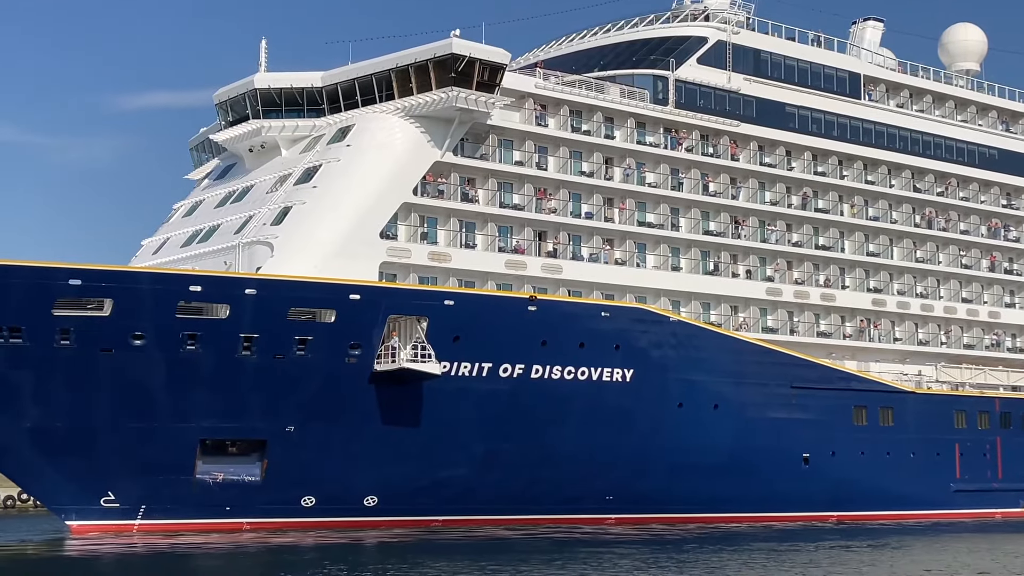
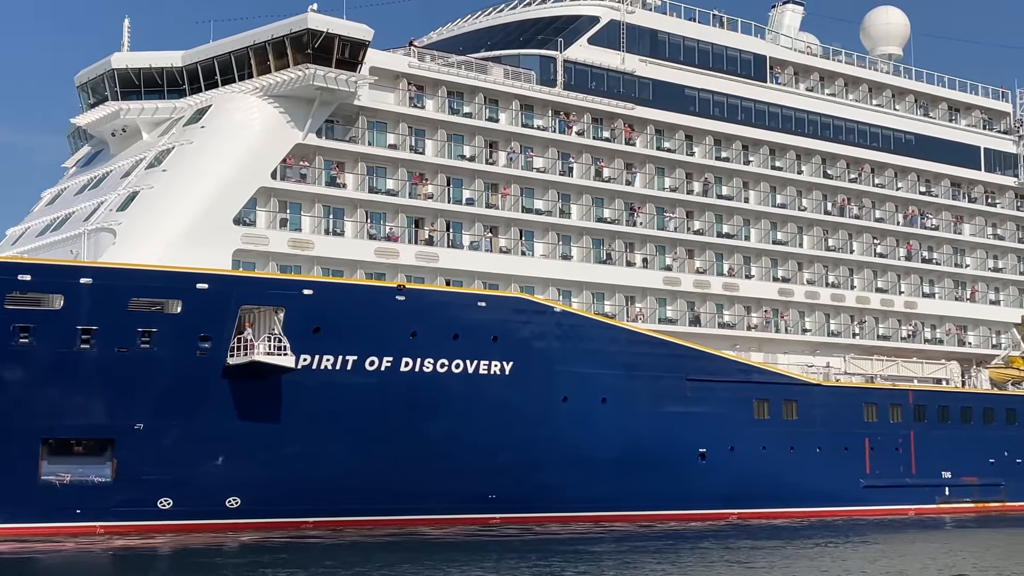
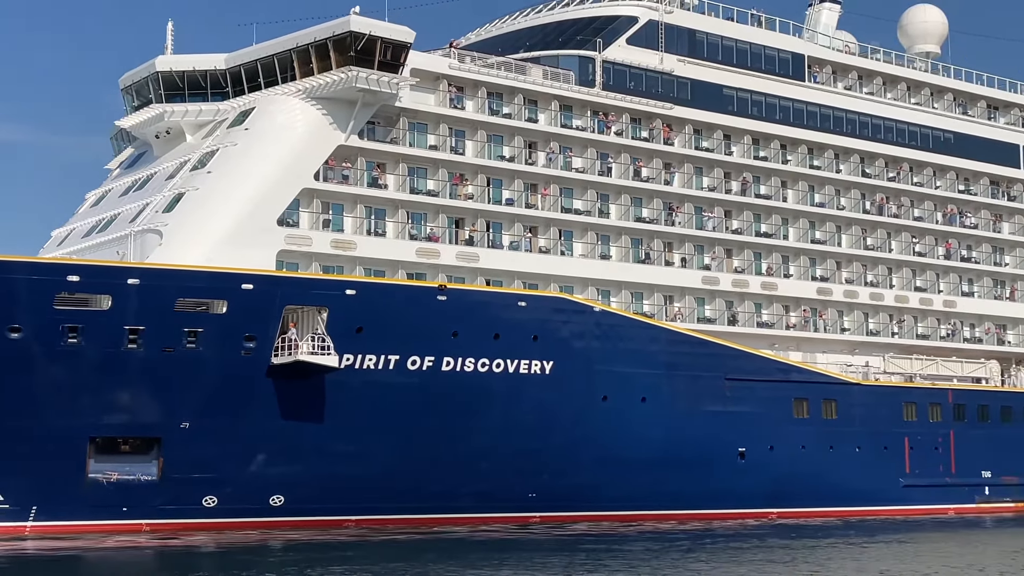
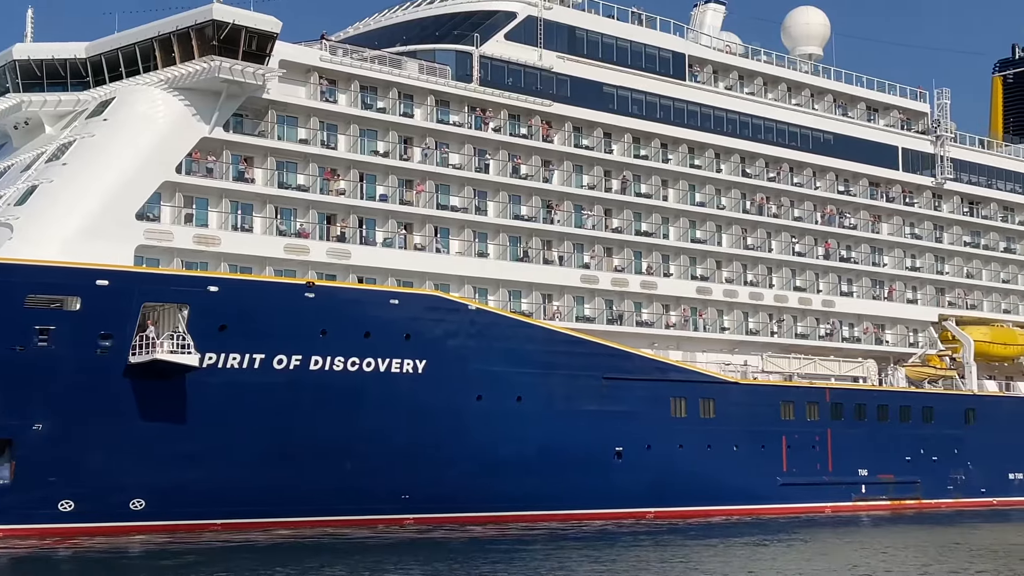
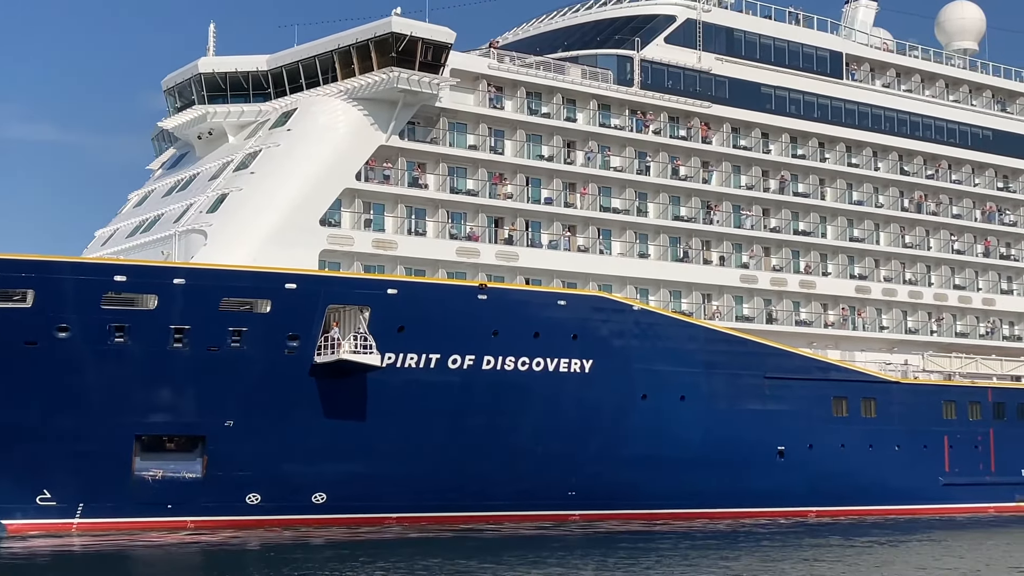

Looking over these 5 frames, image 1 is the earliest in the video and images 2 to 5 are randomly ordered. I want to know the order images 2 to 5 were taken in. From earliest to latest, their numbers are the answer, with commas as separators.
5, 3, 2, 4
